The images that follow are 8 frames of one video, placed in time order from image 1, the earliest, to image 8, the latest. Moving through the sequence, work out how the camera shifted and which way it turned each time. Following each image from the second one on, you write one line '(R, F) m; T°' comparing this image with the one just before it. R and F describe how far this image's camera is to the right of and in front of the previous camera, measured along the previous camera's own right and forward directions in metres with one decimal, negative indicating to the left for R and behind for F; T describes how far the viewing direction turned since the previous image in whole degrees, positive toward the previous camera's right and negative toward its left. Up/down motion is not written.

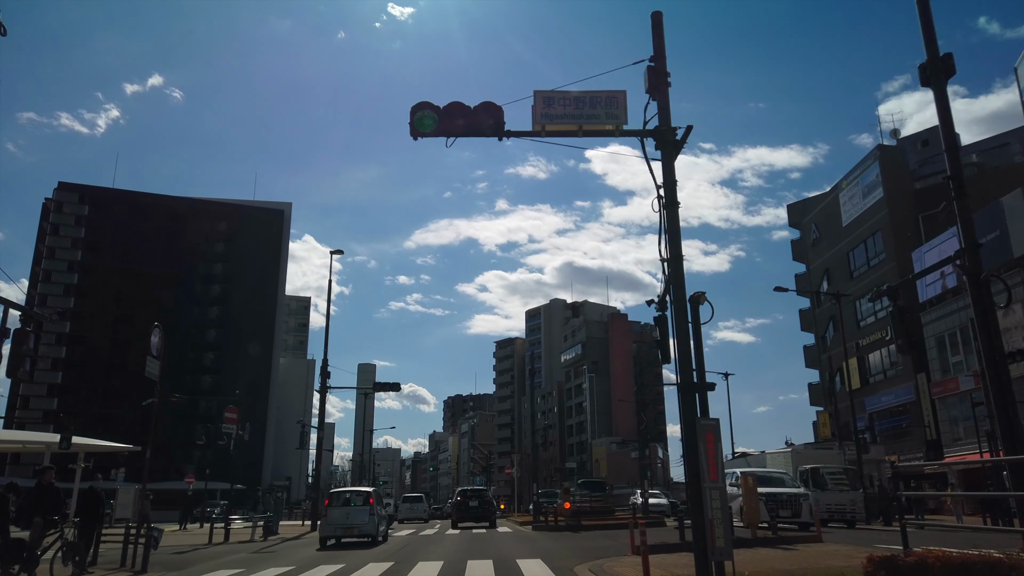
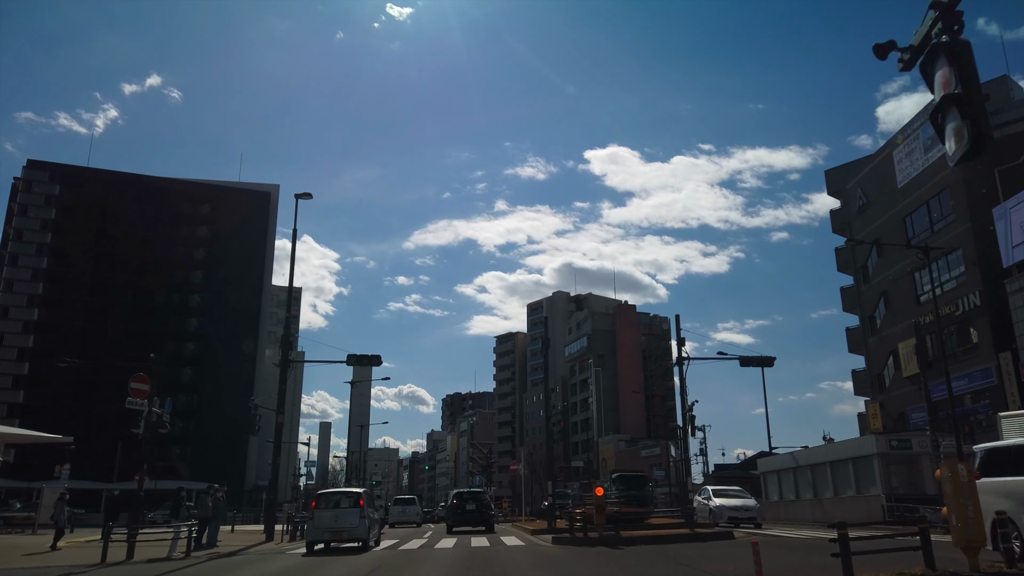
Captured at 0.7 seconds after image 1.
(-0.3, +5.2) m; 0°
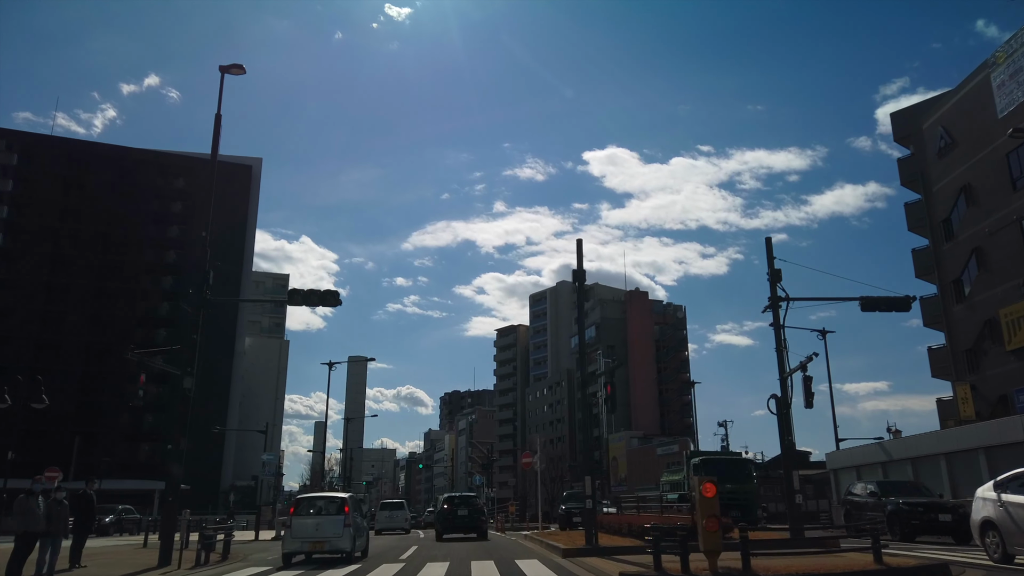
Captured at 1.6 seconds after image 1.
(-0.5, +6.6) m; 0°
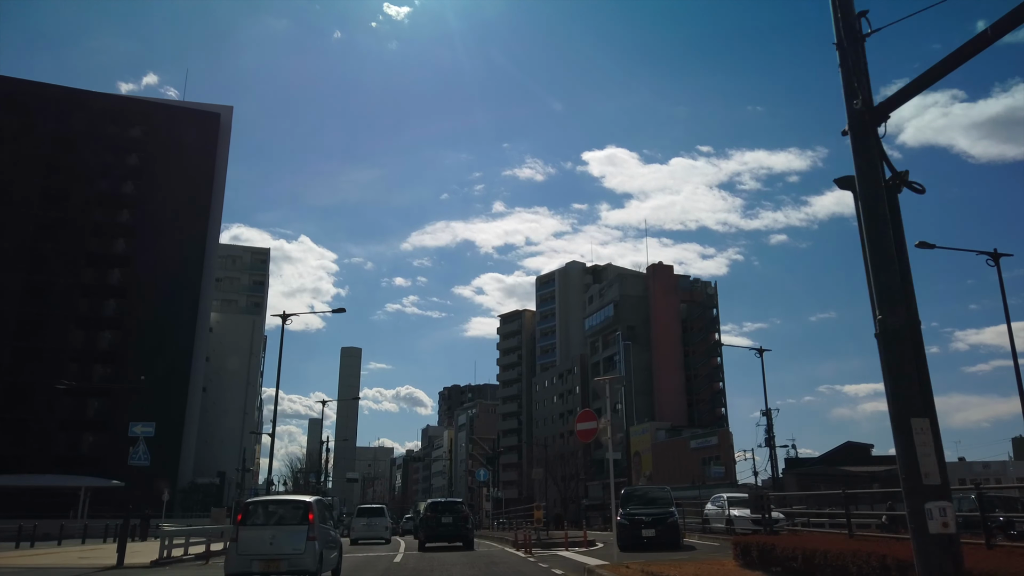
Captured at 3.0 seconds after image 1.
(-0.8, +9.8) m; 0°
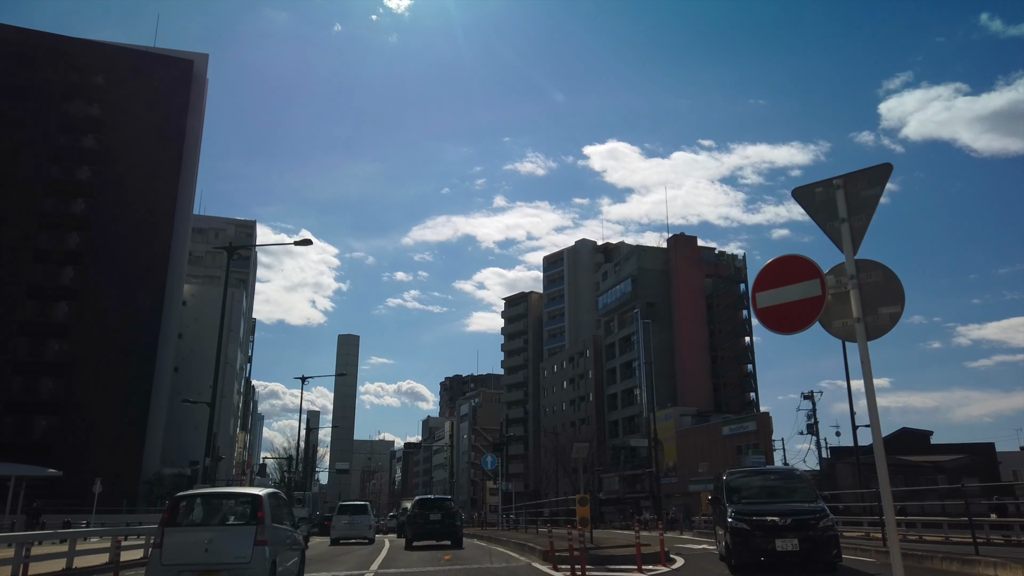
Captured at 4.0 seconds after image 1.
(-0.6, +6.7) m; 0°
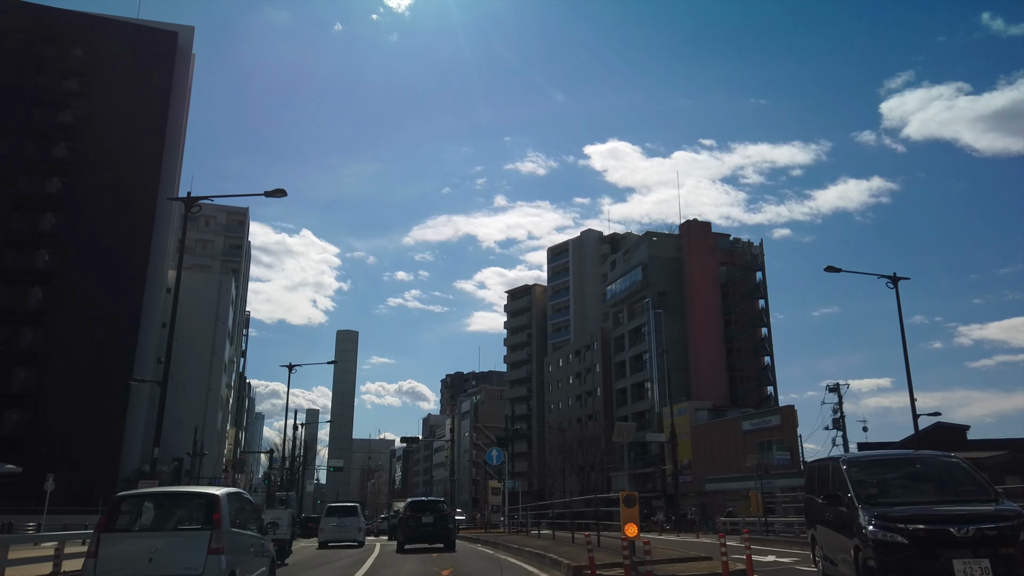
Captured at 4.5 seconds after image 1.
(-0.3, +3.3) m; 0°
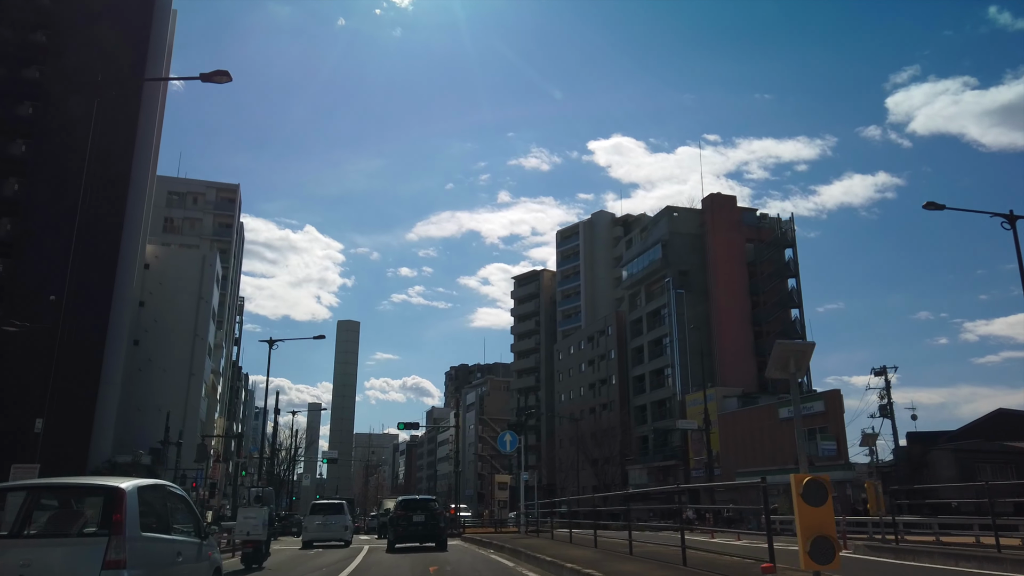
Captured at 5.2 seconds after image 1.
(-0.5, +4.7) m; 0°
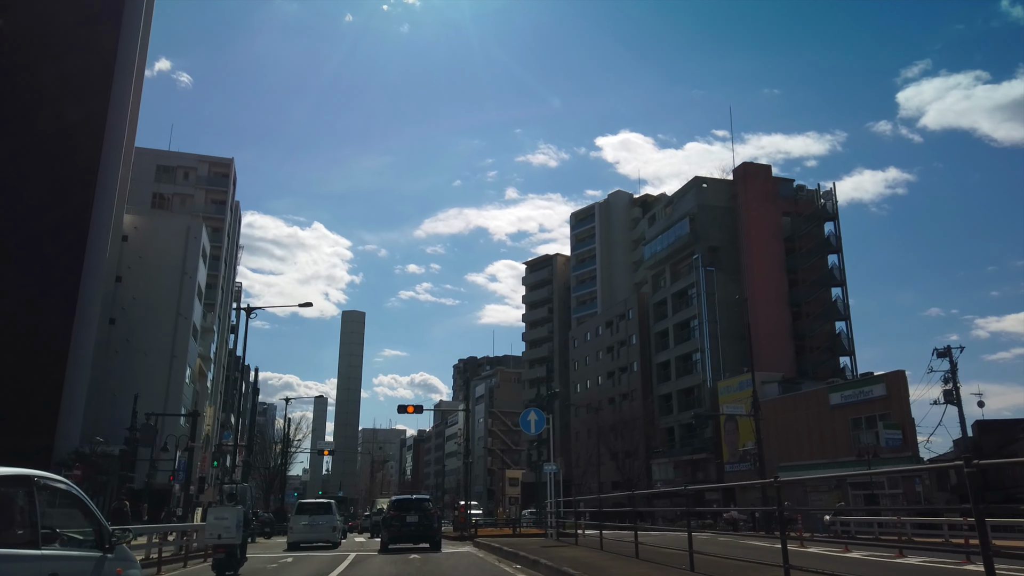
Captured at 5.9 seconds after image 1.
(-0.5, +4.8) m; -1°
